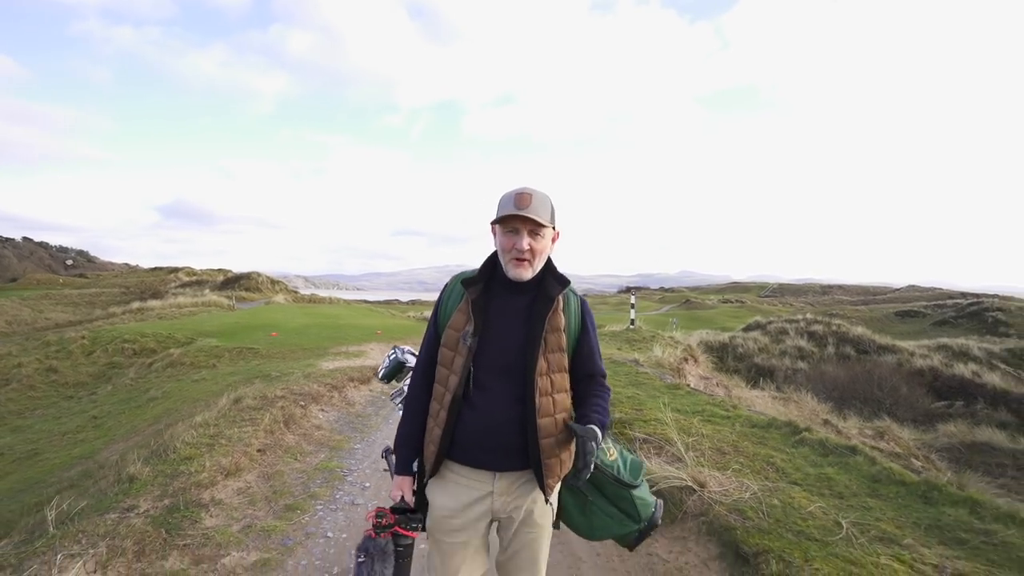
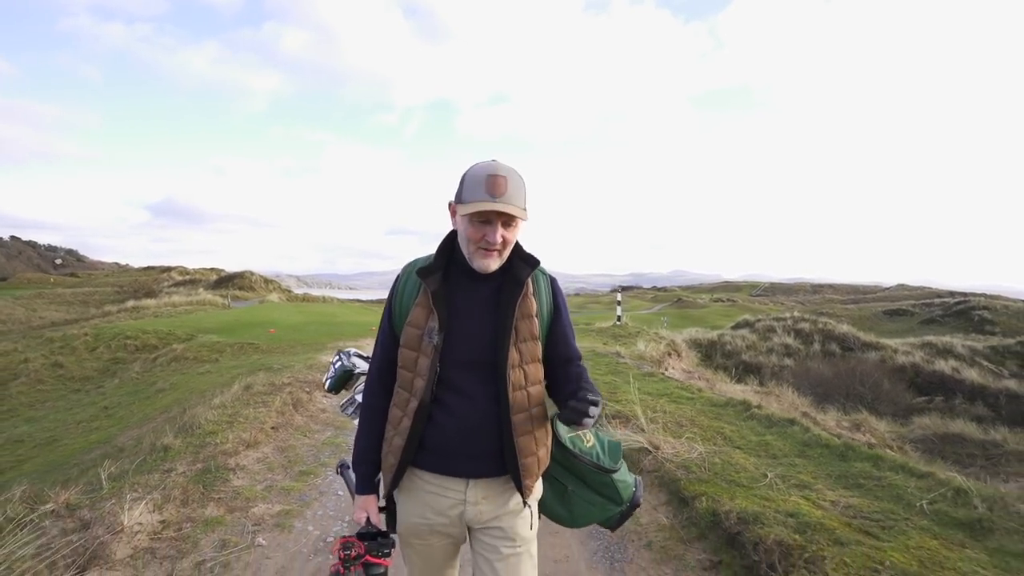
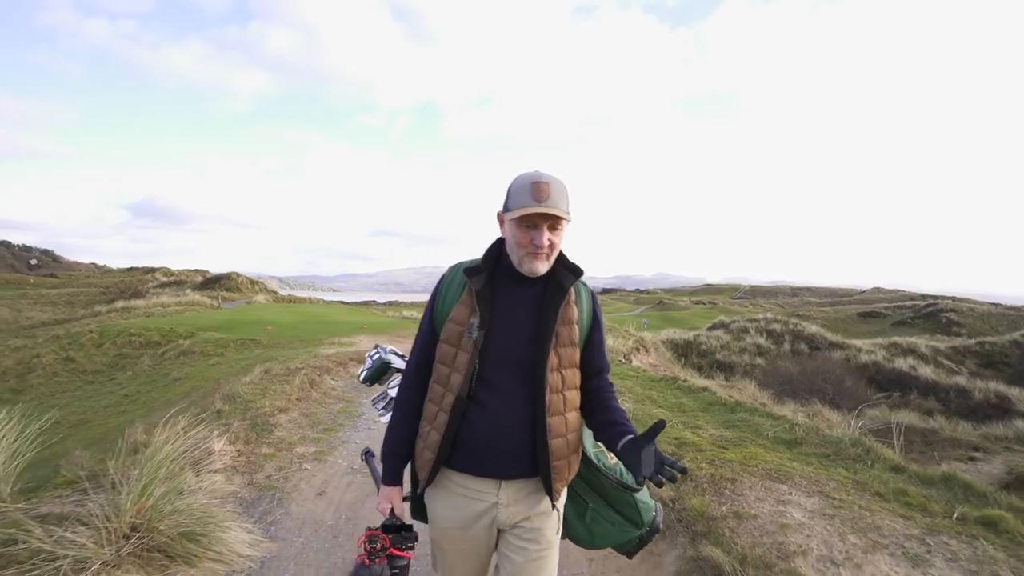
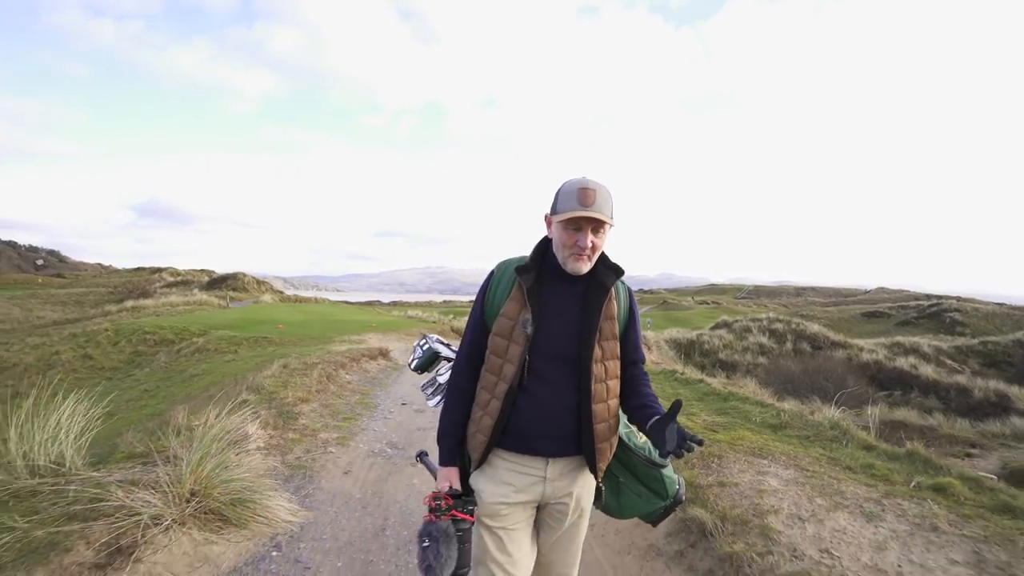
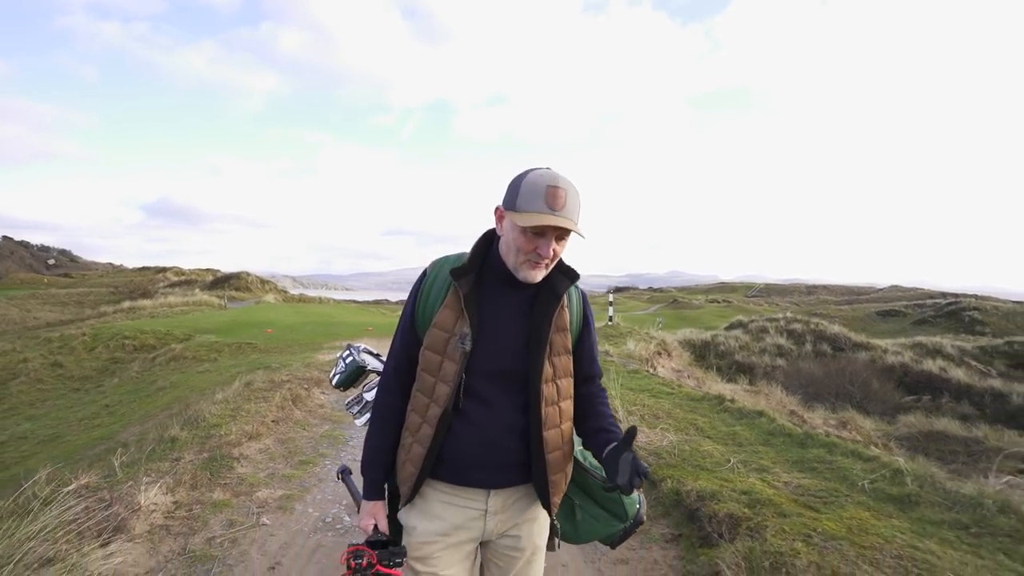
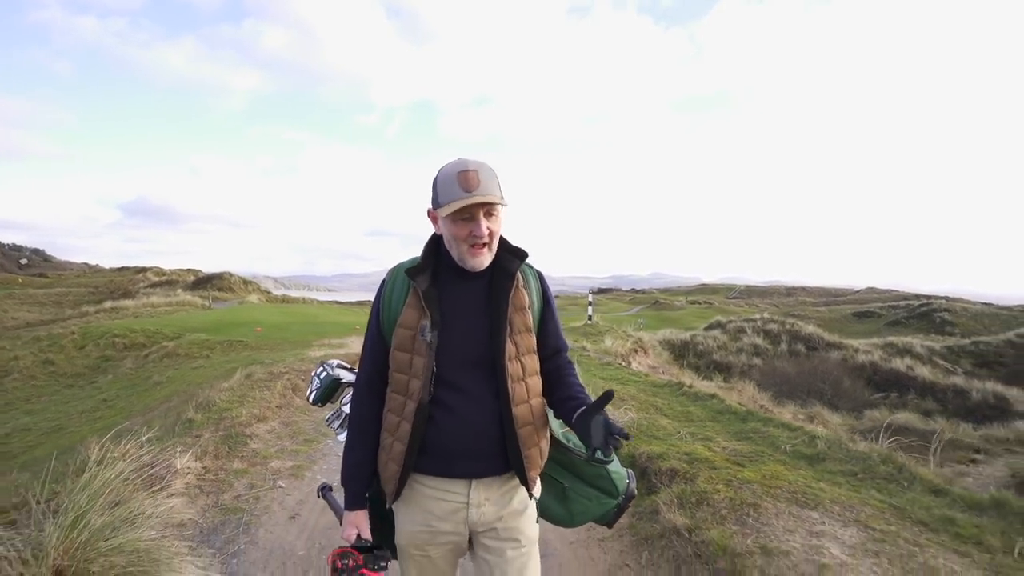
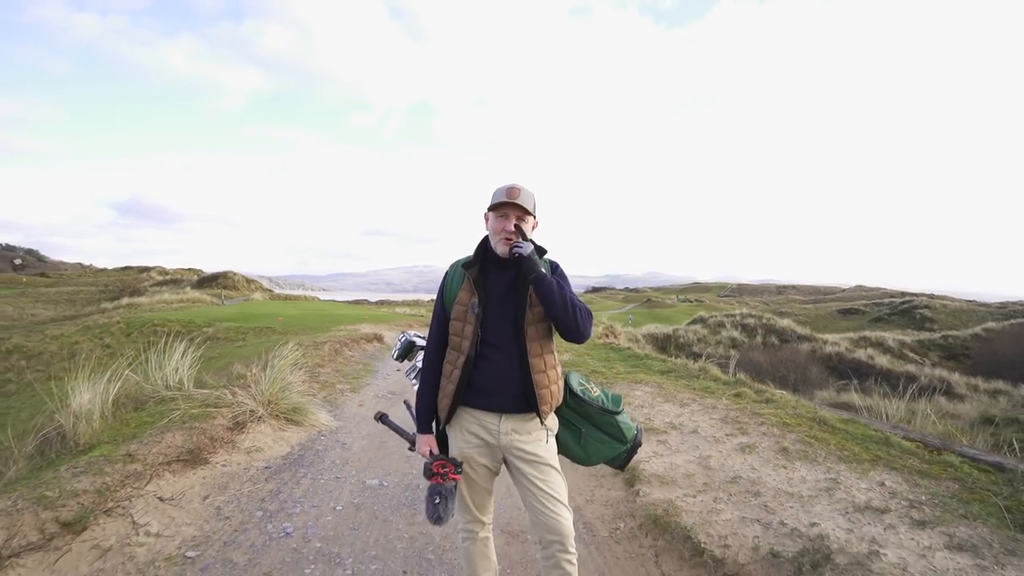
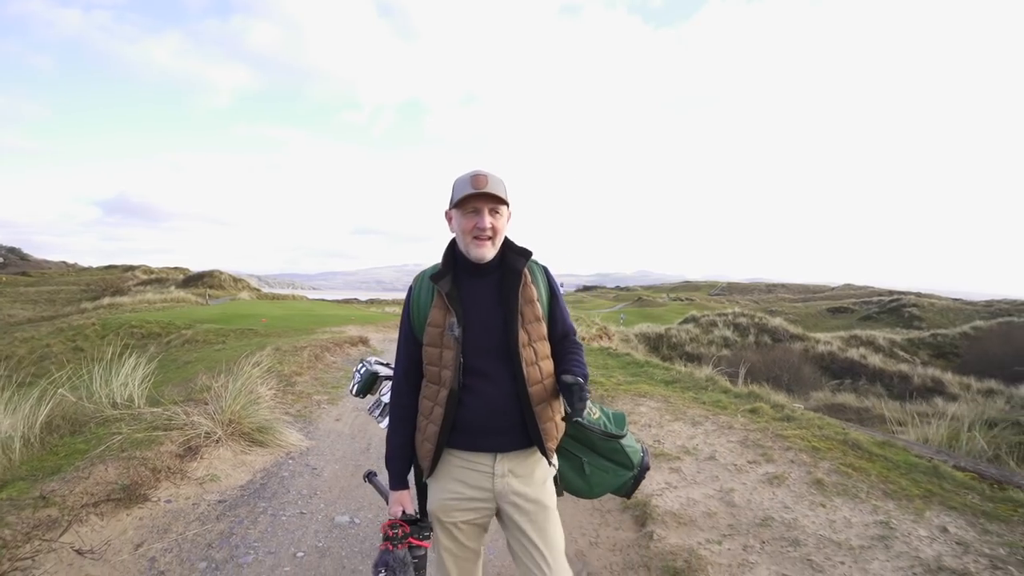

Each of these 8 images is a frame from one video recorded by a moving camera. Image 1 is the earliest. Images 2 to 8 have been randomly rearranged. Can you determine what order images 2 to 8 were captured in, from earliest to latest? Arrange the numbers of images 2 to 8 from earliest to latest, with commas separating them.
2, 5, 6, 3, 4, 8, 7
